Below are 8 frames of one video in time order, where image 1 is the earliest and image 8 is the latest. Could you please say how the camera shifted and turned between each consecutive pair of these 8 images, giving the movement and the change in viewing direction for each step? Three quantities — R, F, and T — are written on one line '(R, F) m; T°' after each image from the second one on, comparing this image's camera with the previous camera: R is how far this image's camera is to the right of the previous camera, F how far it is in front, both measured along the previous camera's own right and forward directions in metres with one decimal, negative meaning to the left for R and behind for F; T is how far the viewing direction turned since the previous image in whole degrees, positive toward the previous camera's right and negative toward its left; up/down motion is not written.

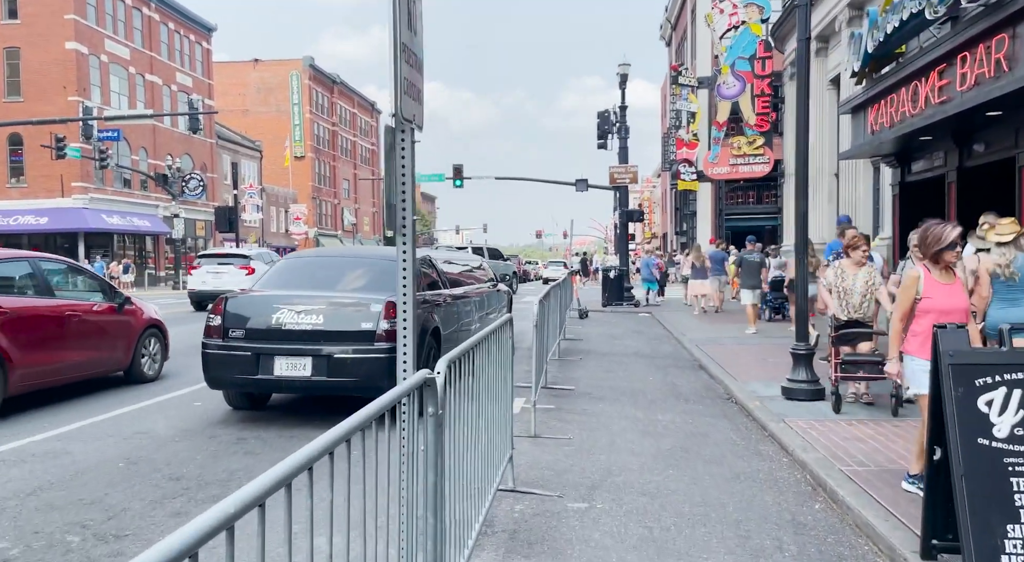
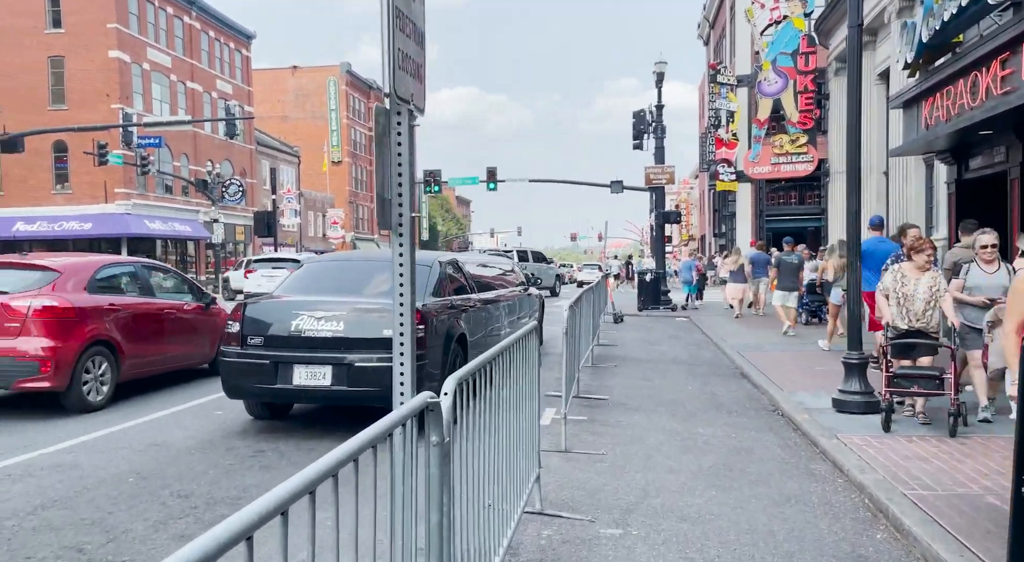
(+0.1, +0.5) m; -2°
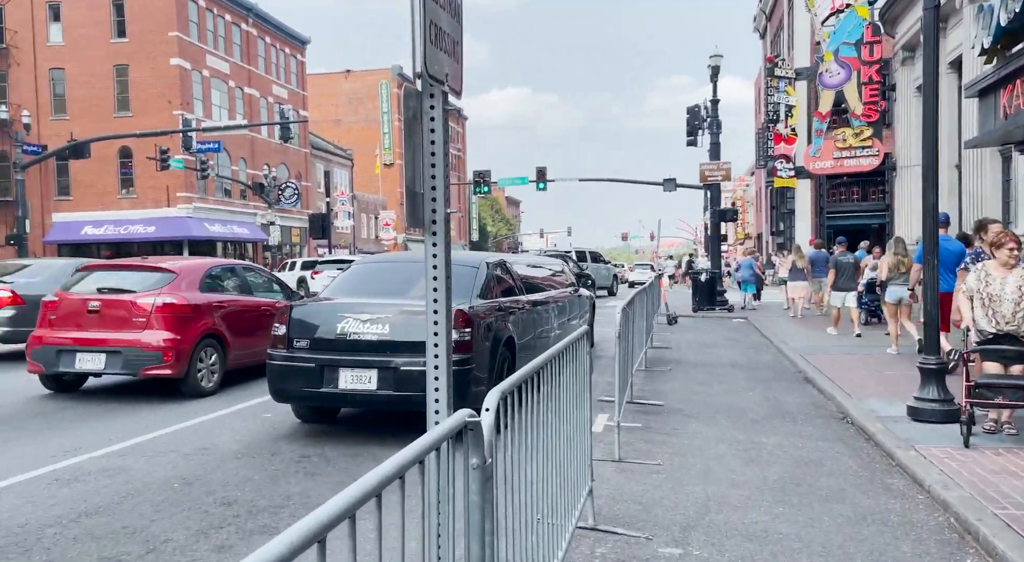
(0.0, +0.3) m; -3°
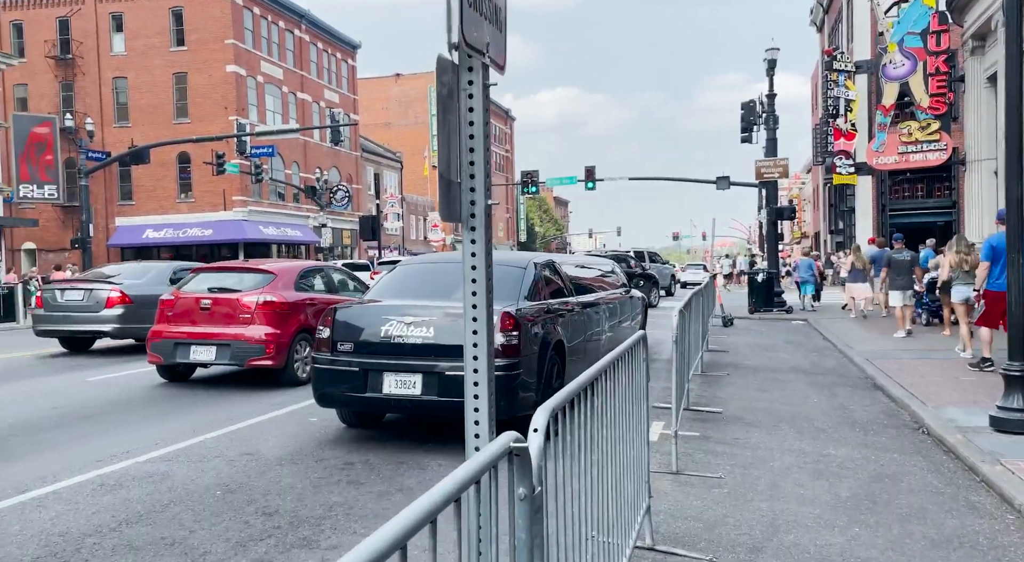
(0.0, +0.3) m; -3°
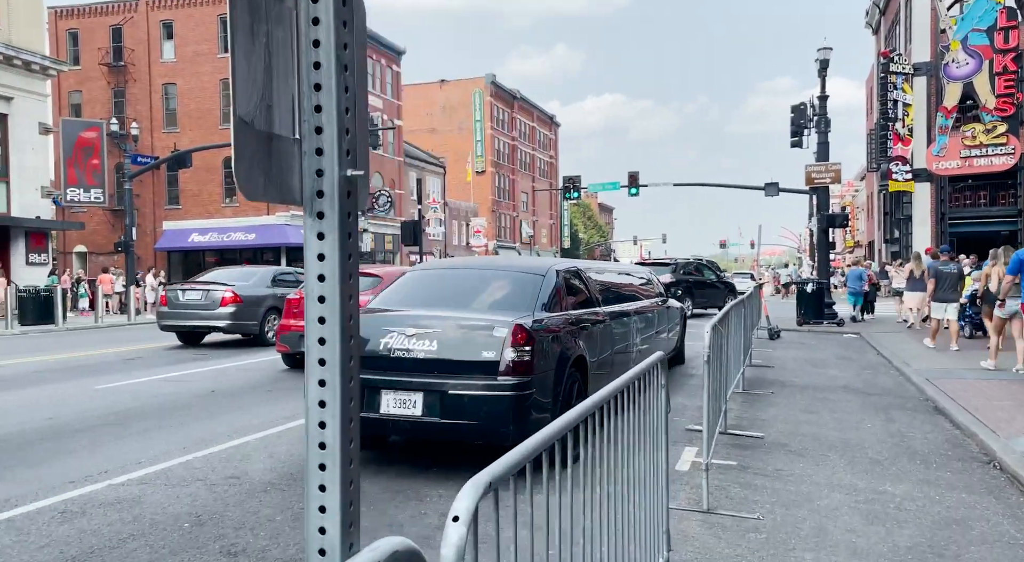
(+0.2, +0.7) m; -3°
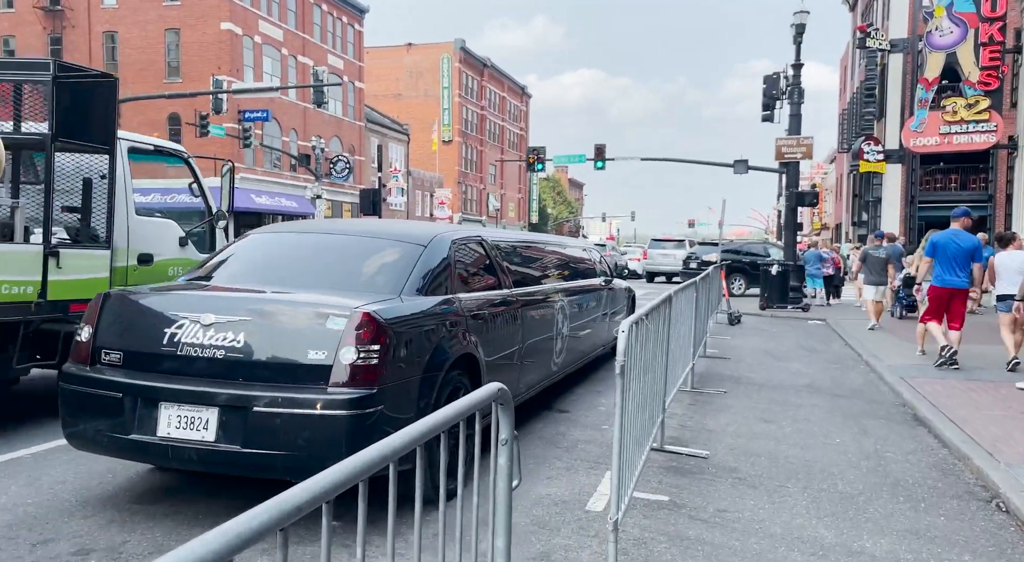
(+0.6, +1.7) m; +2°
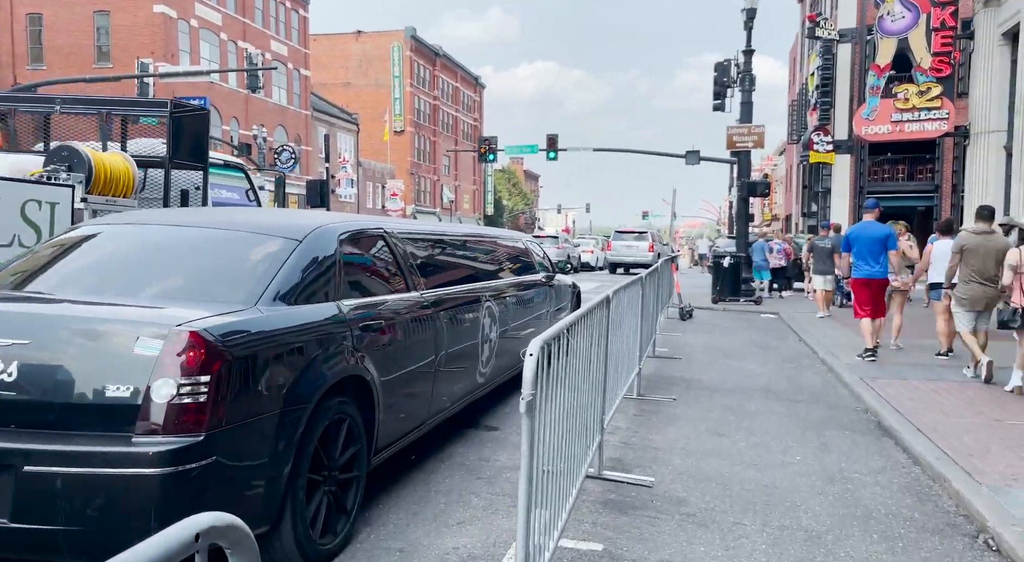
(+0.3, +0.9) m; +3°
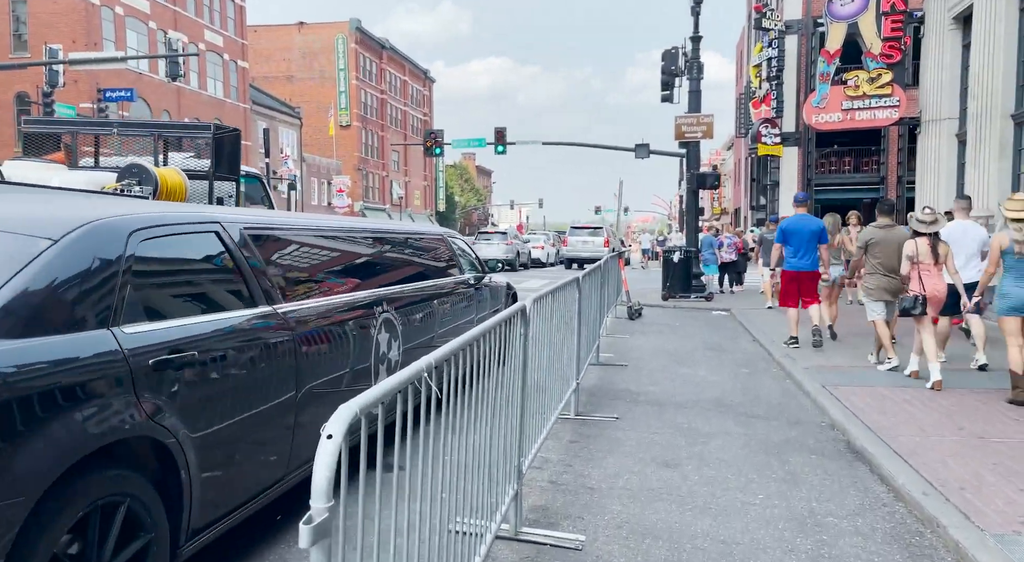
(+0.3, +1.2) m; +3°
